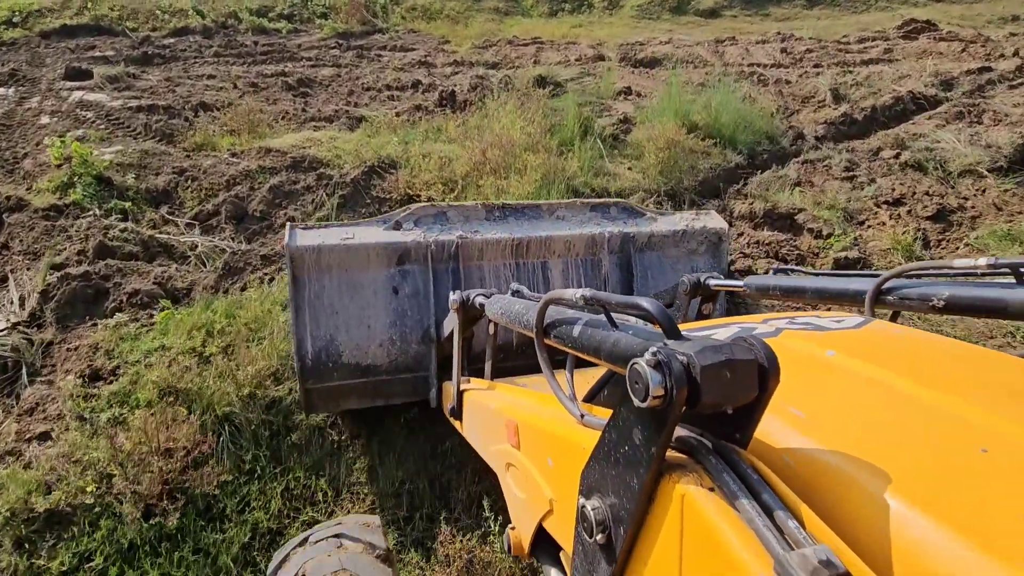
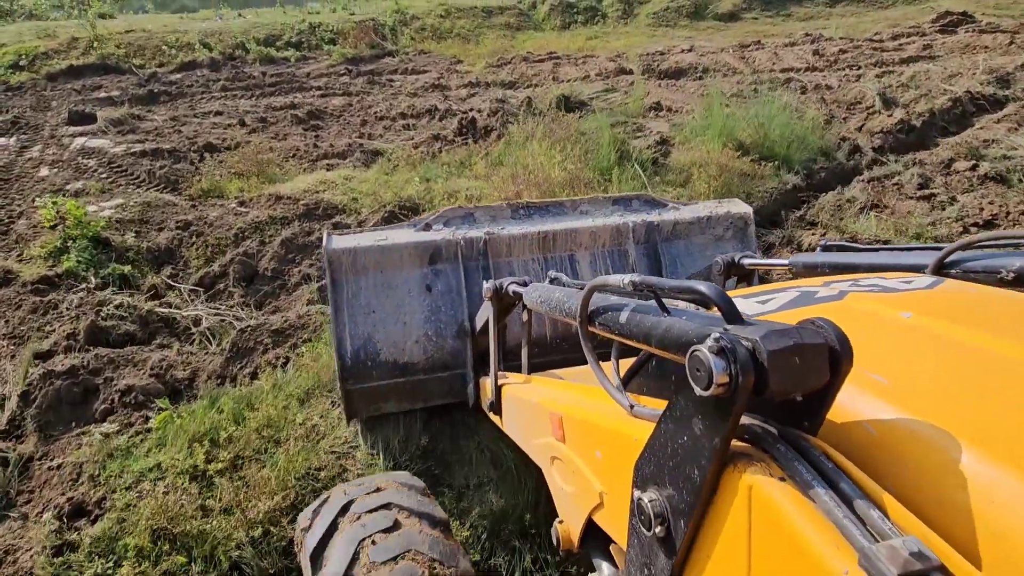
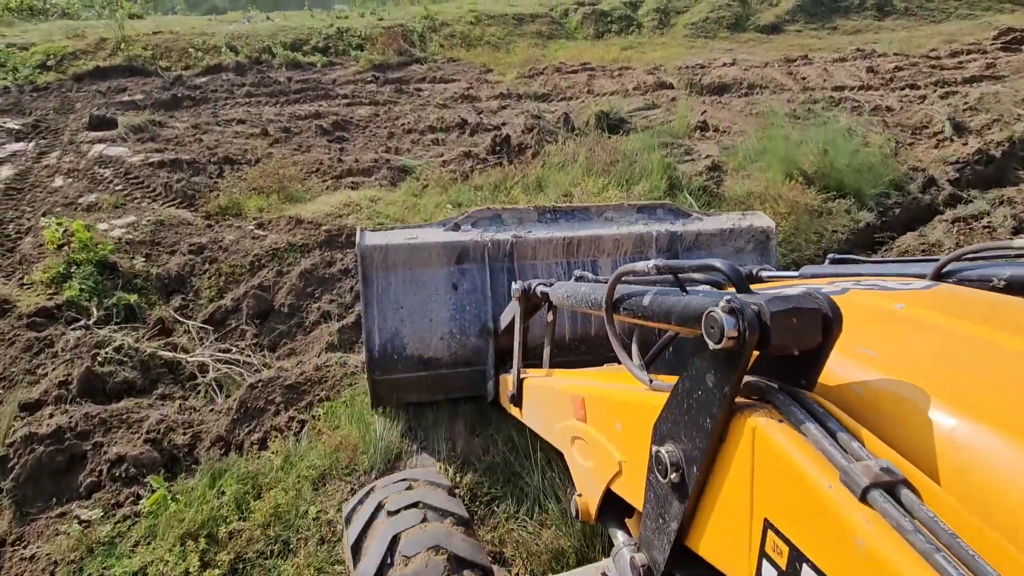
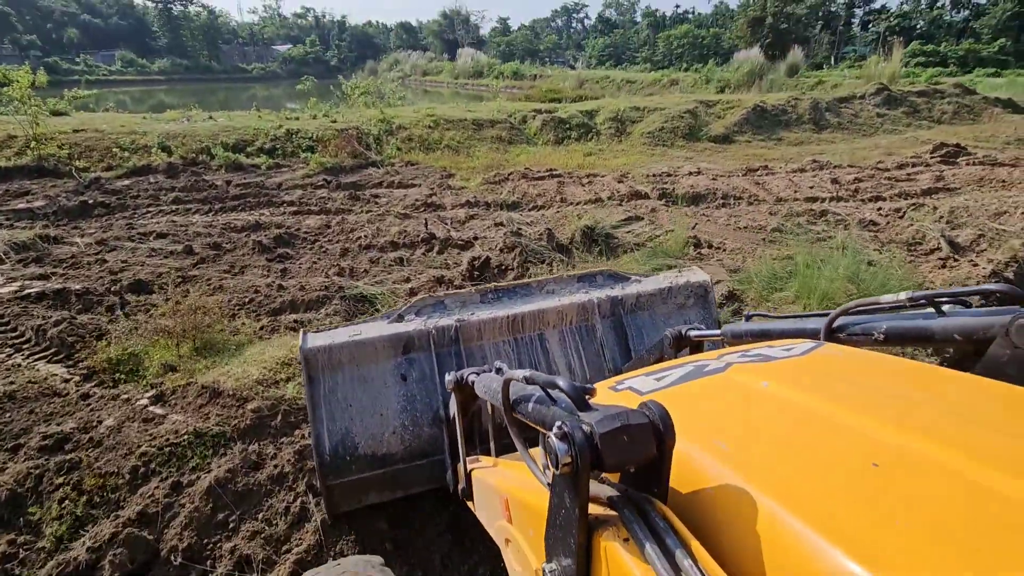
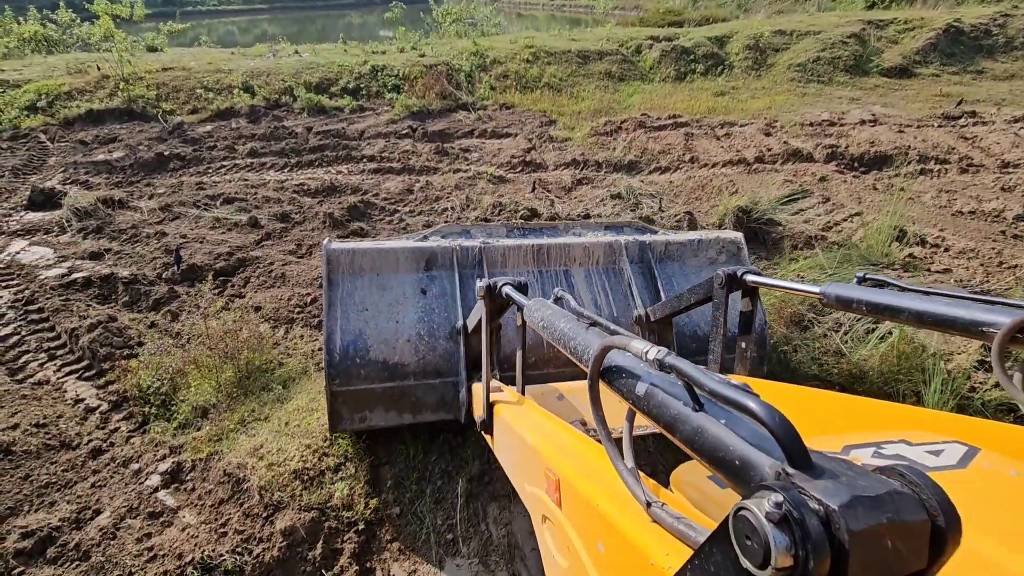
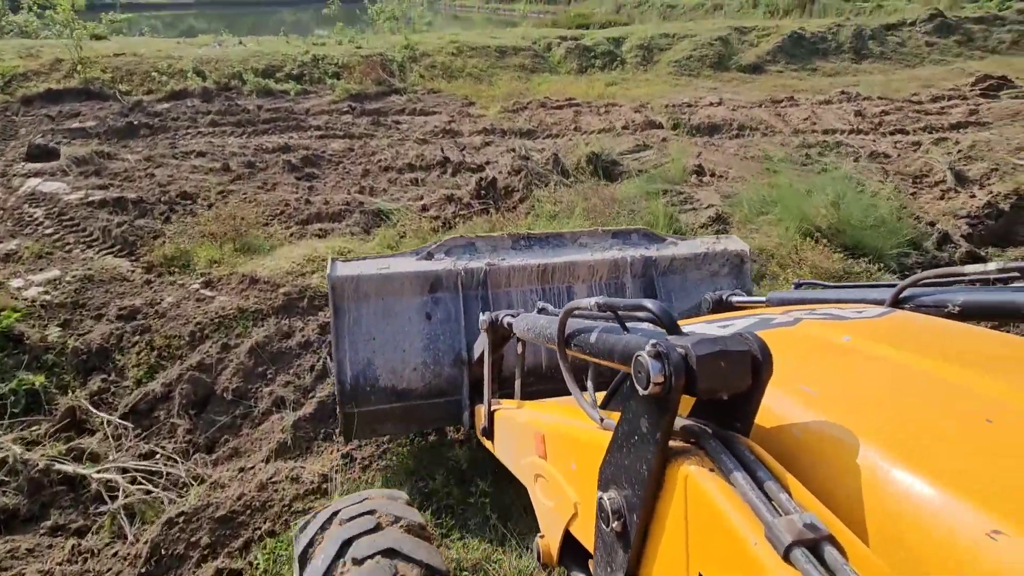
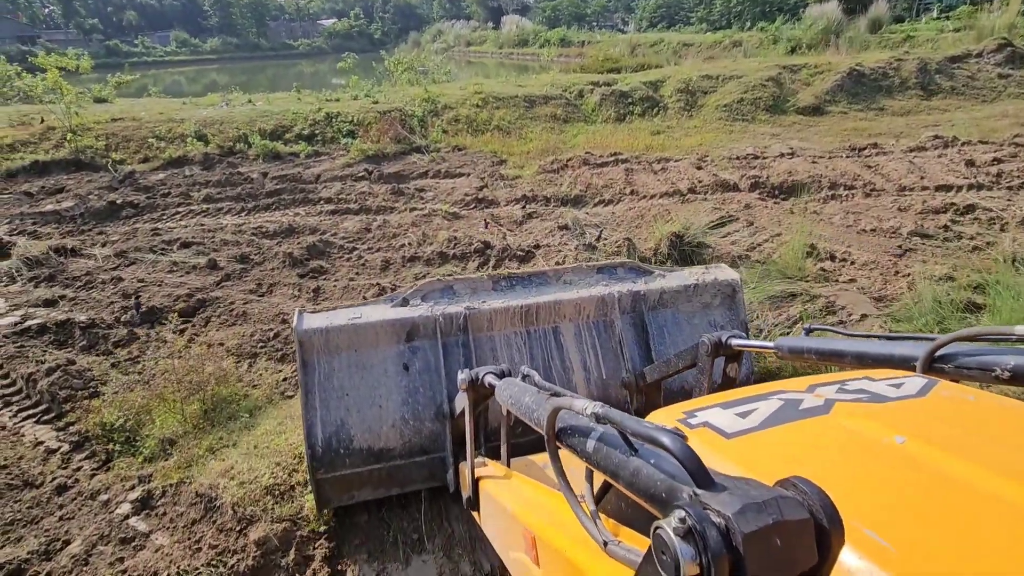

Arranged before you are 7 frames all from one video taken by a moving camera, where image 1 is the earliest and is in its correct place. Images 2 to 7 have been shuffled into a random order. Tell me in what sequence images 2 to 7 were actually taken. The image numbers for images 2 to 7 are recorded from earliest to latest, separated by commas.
2, 3, 6, 4, 7, 5
